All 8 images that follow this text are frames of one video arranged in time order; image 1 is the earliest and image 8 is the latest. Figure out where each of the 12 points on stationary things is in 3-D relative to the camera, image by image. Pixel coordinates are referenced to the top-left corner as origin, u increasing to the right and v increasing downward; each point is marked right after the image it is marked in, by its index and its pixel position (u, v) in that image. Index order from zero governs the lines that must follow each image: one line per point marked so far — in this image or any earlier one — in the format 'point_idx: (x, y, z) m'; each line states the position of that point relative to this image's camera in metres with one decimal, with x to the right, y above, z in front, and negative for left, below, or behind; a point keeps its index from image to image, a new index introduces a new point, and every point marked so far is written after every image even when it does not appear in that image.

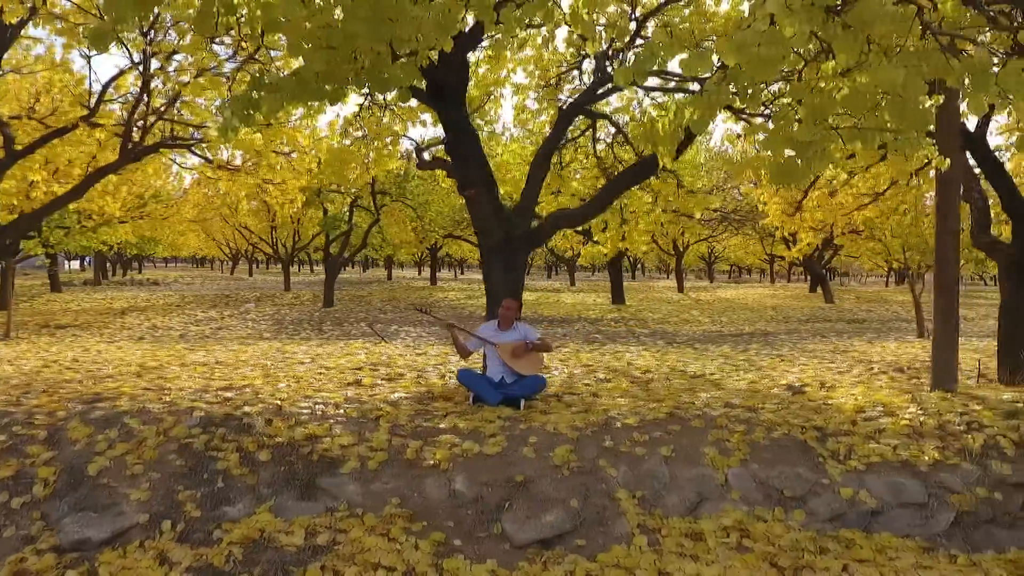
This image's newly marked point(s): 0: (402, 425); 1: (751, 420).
0: (-1.0, -1.2, +5.5) m
1: (+2.2, -1.2, +5.7) m
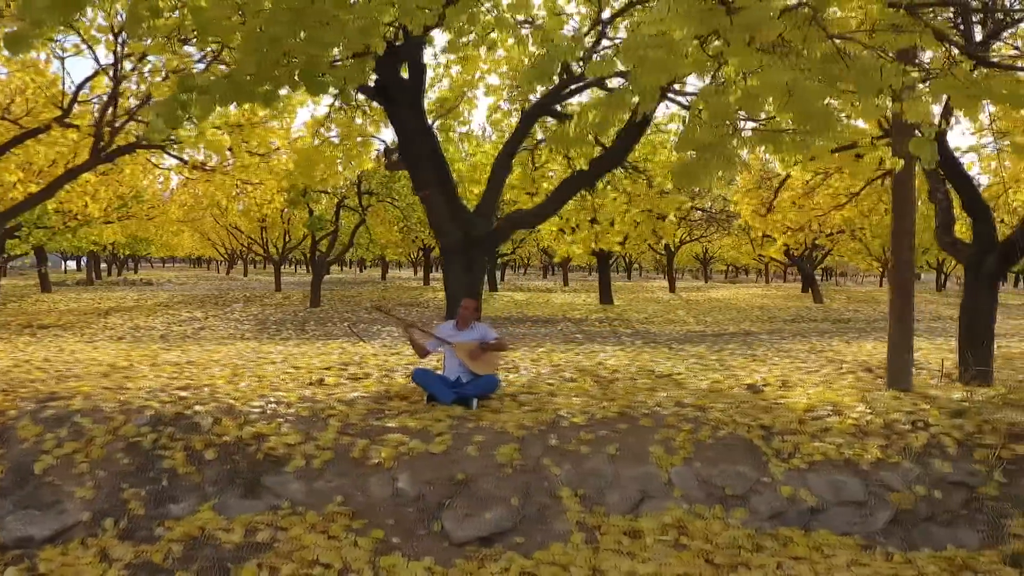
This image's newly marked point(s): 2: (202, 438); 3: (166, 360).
0: (-1.5, -1.2, +5.6) m
1: (+1.7, -1.2, +5.8) m
2: (-2.7, -1.3, +5.2) m
3: (-5.2, -1.1, +9.2) m
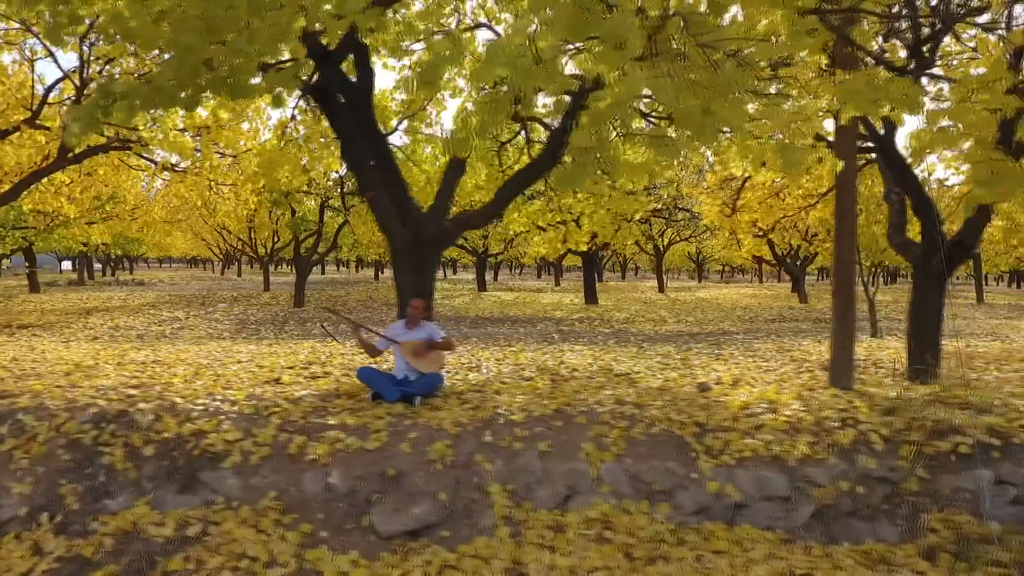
0: (-2.1, -1.2, +5.7) m
1: (+1.2, -1.2, +5.9) m
2: (-3.2, -1.3, +5.3) m
3: (-5.8, -1.1, +9.3) m
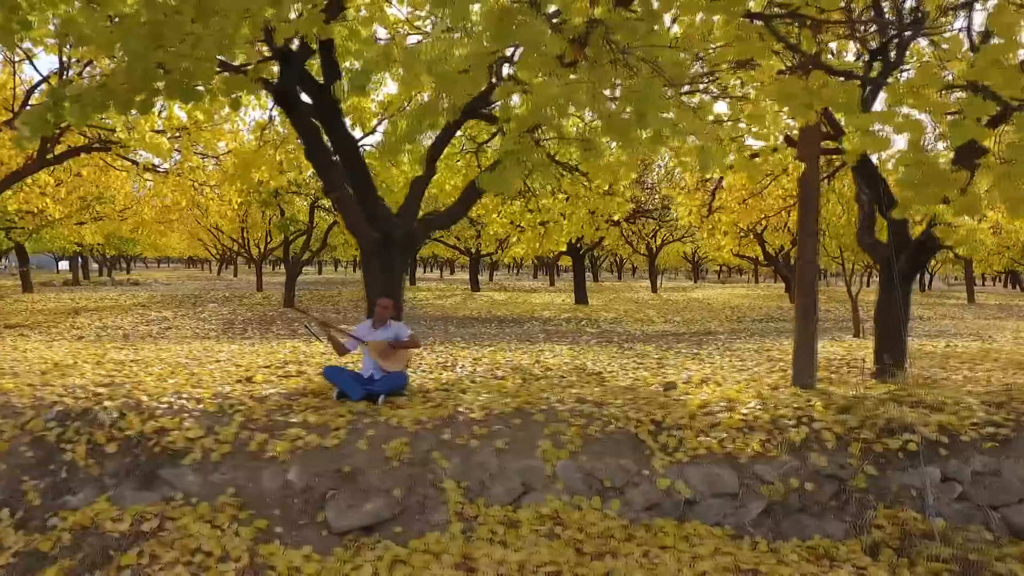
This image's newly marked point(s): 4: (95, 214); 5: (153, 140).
0: (-2.4, -1.2, +5.8) m
1: (+0.8, -1.2, +6.0) m
2: (-3.6, -1.3, +5.4) m
3: (-6.1, -1.1, +9.4) m
4: (-11.7, +2.1, +17.1) m
5: (-5.1, +2.1, +8.7) m
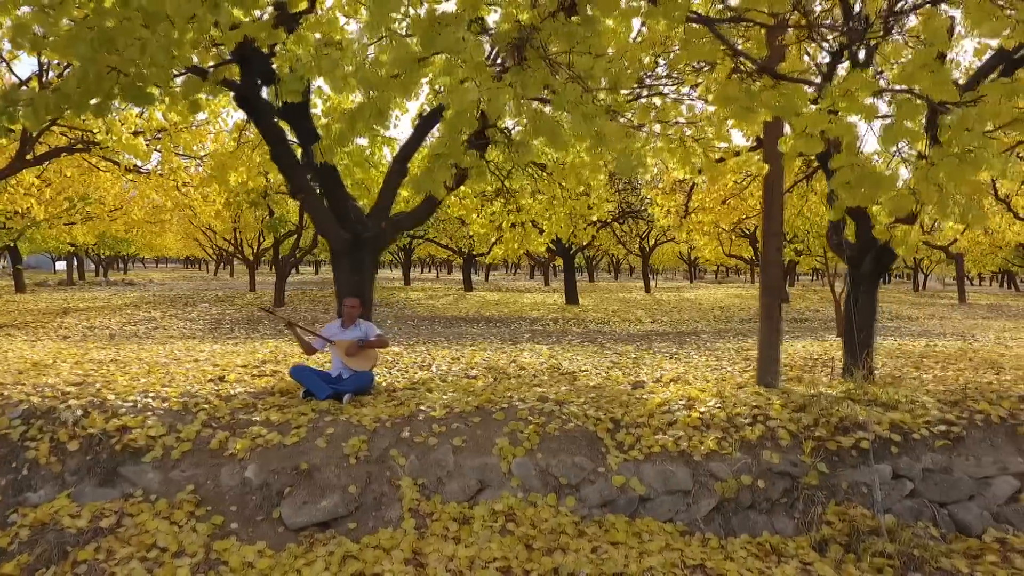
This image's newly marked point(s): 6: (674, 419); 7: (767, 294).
0: (-2.8, -1.2, +5.8) m
1: (+0.4, -1.2, +6.0) m
2: (-4.0, -1.3, +5.5) m
3: (-6.5, -1.1, +9.4) m
4: (-12.1, +2.1, +17.2) m
5: (-5.5, +2.1, +8.7) m
6: (+1.6, -1.3, +5.9) m
7: (+2.8, -0.1, +6.8) m
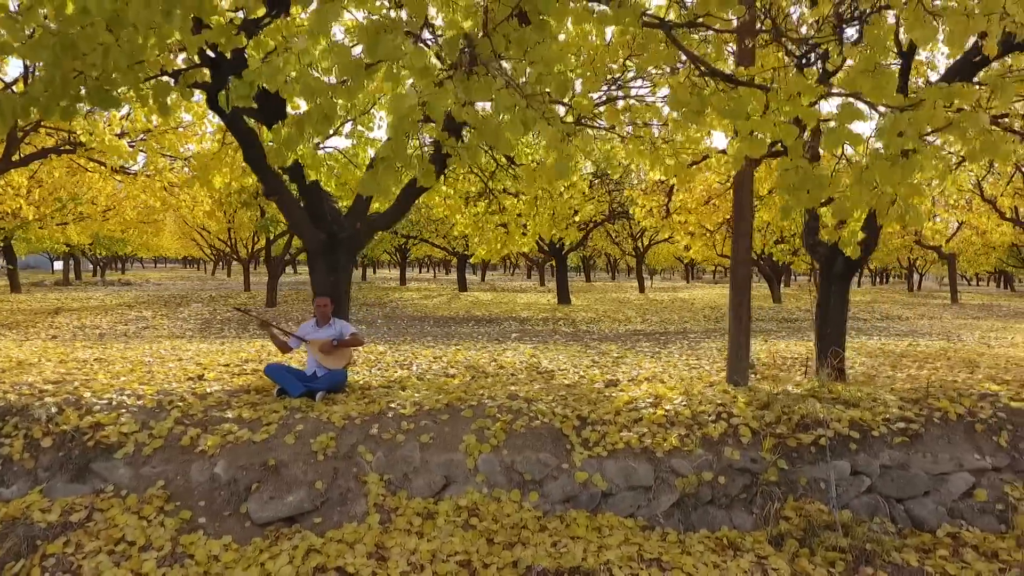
0: (-3.1, -1.2, +5.9) m
1: (+0.1, -1.2, +6.1) m
2: (-4.3, -1.3, +5.6) m
3: (-6.8, -1.1, +9.5) m
4: (-12.4, +2.1, +17.3) m
5: (-5.8, +2.1, +8.8) m
6: (+1.3, -1.3, +6.0) m
7: (+2.5, -0.1, +6.9) m
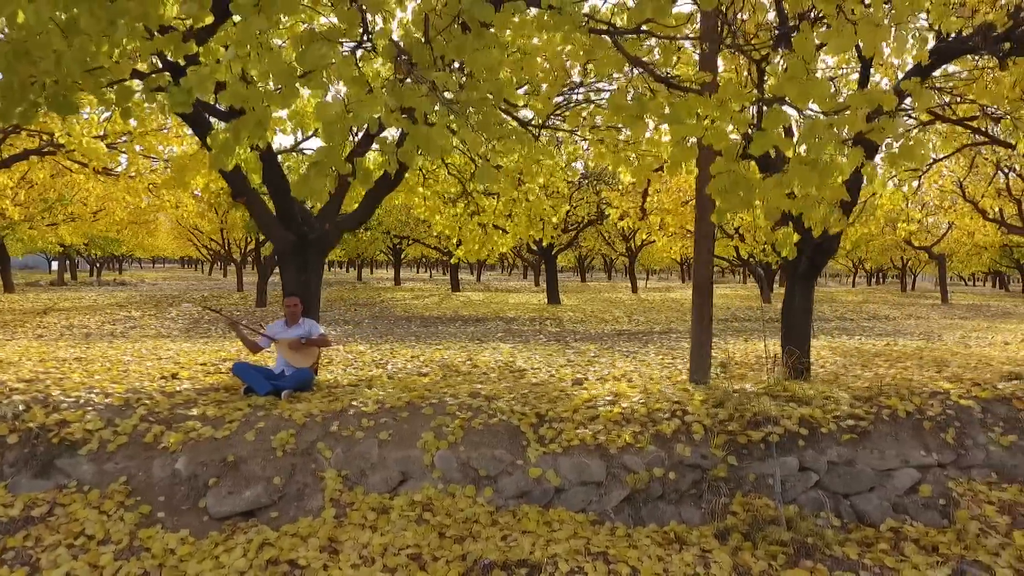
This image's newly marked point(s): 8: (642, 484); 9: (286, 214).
0: (-3.5, -1.2, +6.1) m
1: (-0.3, -1.2, +6.3) m
2: (-4.7, -1.3, +5.7) m
3: (-7.2, -1.1, +9.7) m
4: (-12.7, +2.1, +17.4) m
5: (-6.2, +2.1, +9.0) m
6: (+0.9, -1.3, +6.1) m
7: (+2.1, -0.1, +7.0) m
8: (+1.1, -1.7, +5.3) m
9: (-2.6, +0.9, +7.1) m
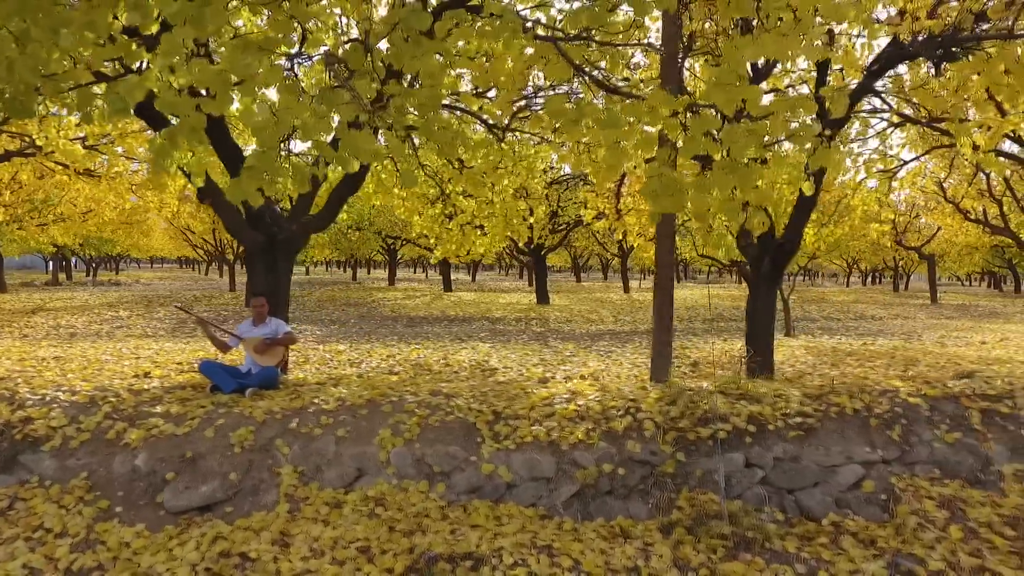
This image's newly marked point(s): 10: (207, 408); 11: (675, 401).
0: (-3.9, -1.2, +6.2) m
1: (-0.7, -1.2, +6.4) m
2: (-5.1, -1.3, +5.8) m
3: (-7.6, -1.1, +9.8) m
4: (-13.2, +2.1, +17.5) m
5: (-6.6, +2.1, +9.1) m
6: (+0.4, -1.3, +6.2) m
7: (+1.7, -0.1, +7.1) m
8: (+0.7, -1.7, +5.5) m
9: (-3.0, +0.9, +7.2) m
10: (-3.1, -1.2, +6.2) m
11: (+1.7, -1.2, +6.3) m
